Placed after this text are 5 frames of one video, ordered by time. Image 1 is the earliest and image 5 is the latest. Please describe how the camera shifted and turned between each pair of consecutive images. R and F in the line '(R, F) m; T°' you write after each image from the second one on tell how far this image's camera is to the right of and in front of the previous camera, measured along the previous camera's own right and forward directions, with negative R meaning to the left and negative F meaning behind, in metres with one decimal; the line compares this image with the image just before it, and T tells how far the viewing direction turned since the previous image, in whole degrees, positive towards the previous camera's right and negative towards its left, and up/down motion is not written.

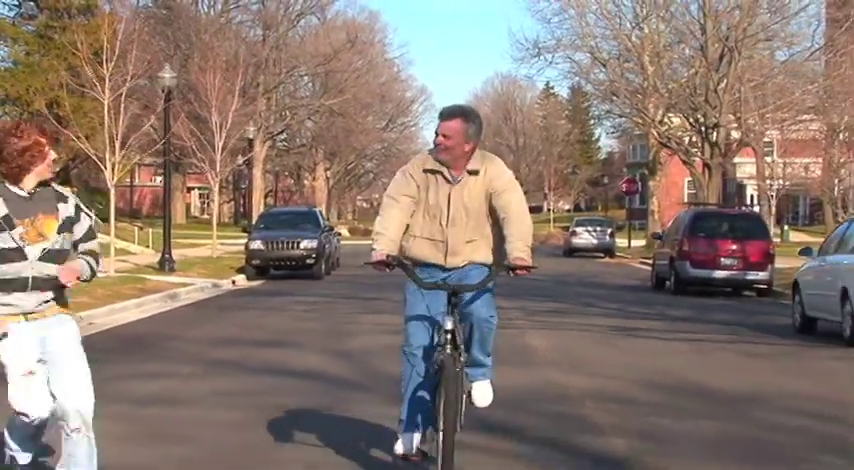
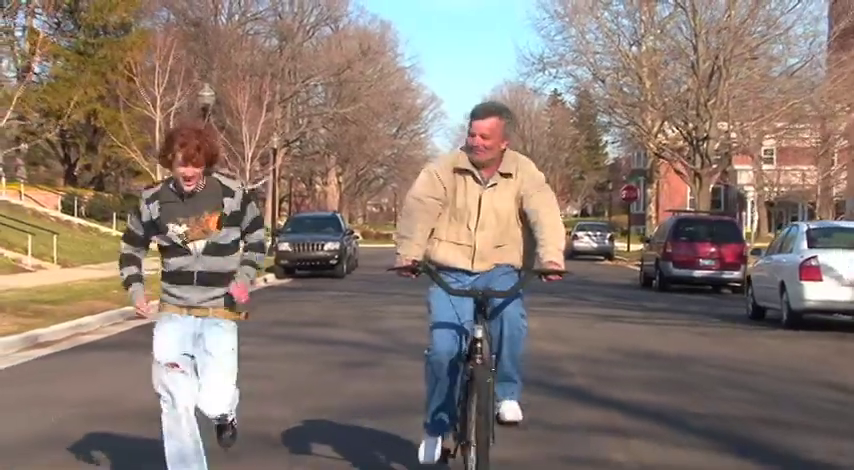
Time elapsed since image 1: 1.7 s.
(-0.1, -3.1) m; 0°
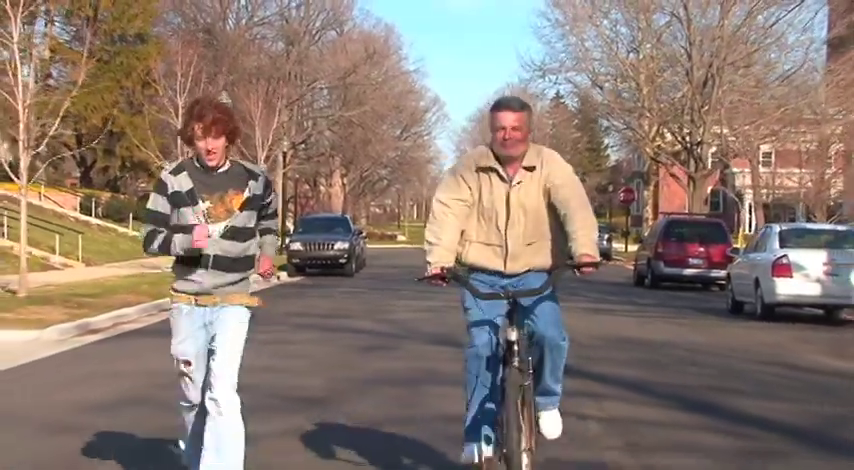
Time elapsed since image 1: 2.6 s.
(-0.1, -1.7) m; 0°
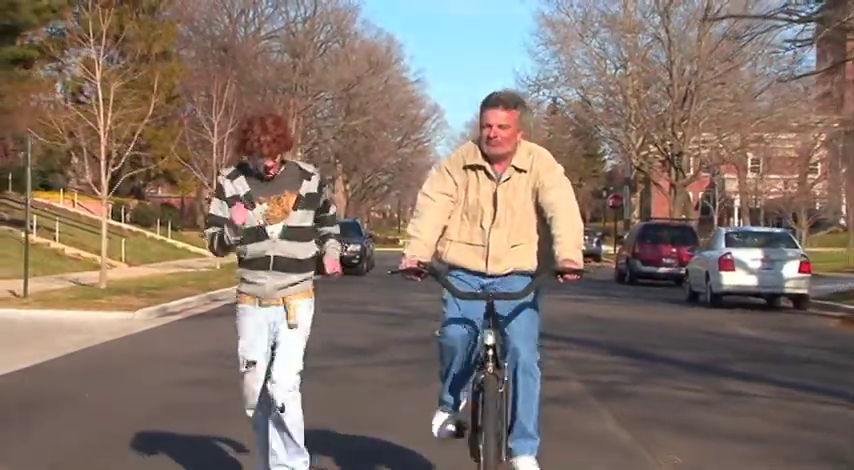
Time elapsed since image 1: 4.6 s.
(-0.2, -3.9) m; 0°
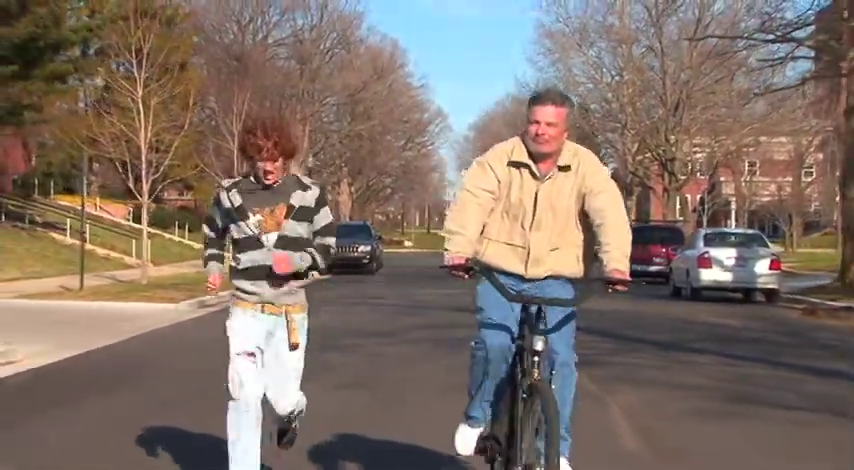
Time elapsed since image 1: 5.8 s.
(-0.1, -2.4) m; 0°
